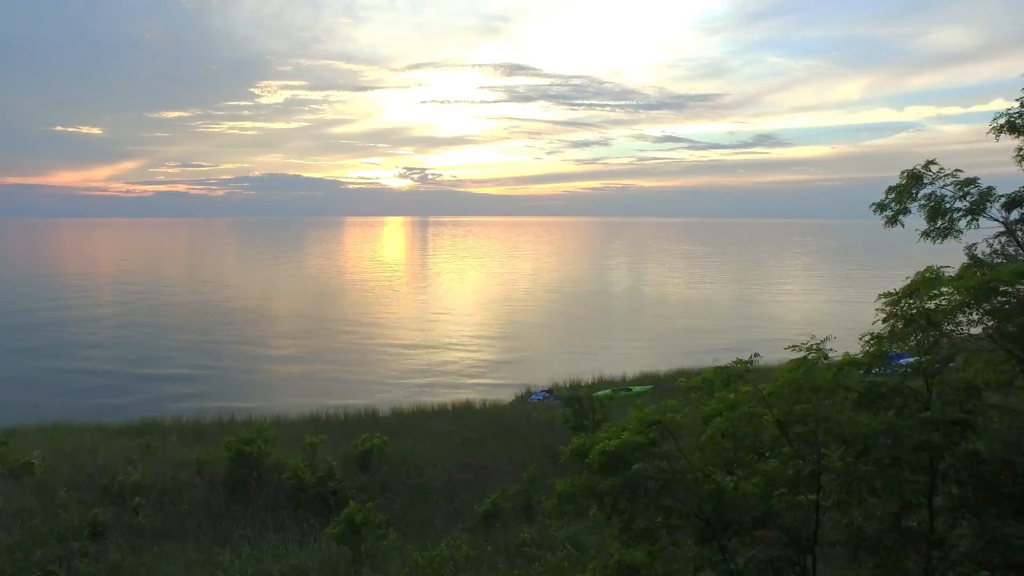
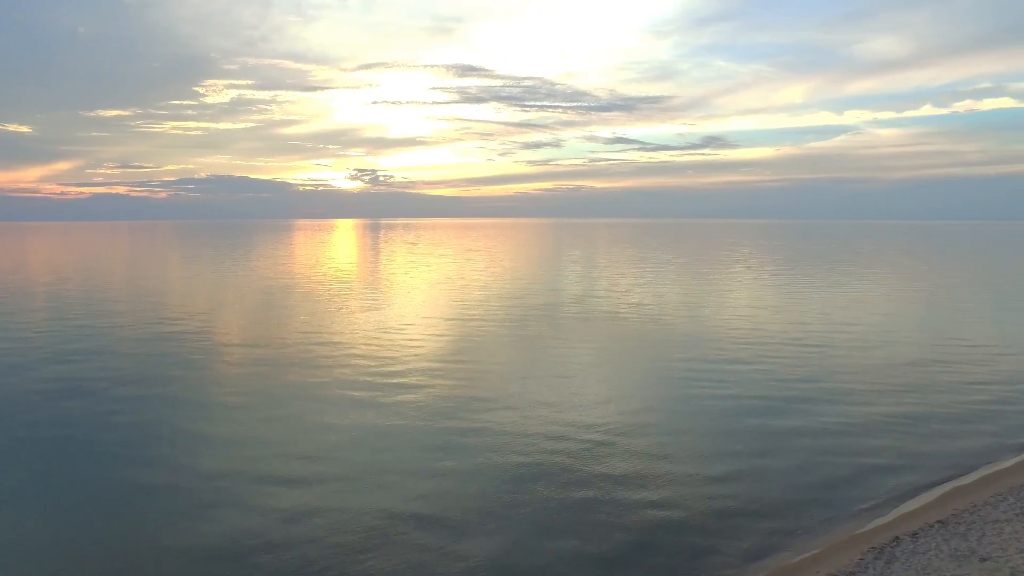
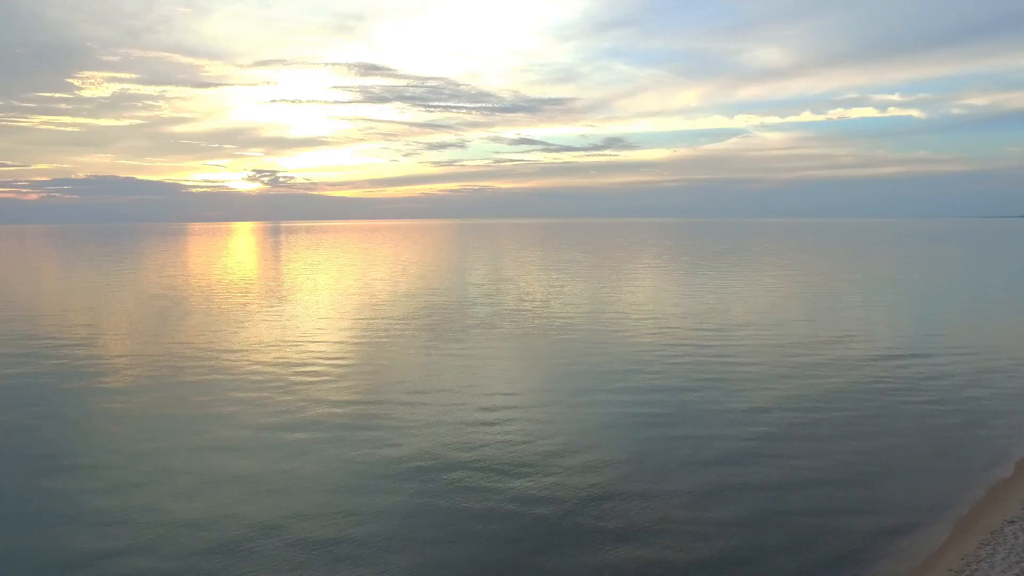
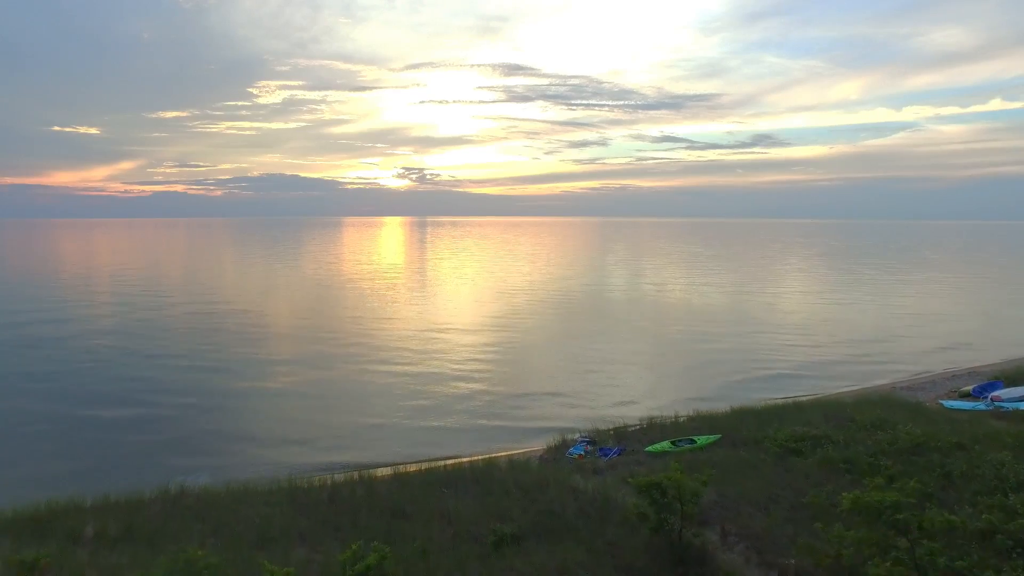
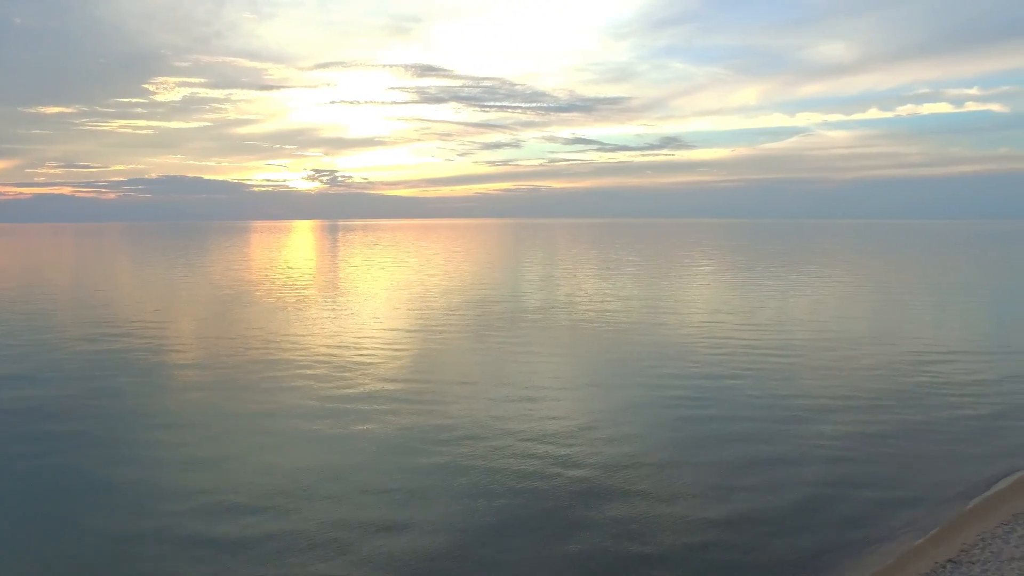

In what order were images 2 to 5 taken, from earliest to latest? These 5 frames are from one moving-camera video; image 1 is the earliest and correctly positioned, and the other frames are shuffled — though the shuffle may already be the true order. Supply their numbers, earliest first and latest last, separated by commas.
4, 2, 5, 3
